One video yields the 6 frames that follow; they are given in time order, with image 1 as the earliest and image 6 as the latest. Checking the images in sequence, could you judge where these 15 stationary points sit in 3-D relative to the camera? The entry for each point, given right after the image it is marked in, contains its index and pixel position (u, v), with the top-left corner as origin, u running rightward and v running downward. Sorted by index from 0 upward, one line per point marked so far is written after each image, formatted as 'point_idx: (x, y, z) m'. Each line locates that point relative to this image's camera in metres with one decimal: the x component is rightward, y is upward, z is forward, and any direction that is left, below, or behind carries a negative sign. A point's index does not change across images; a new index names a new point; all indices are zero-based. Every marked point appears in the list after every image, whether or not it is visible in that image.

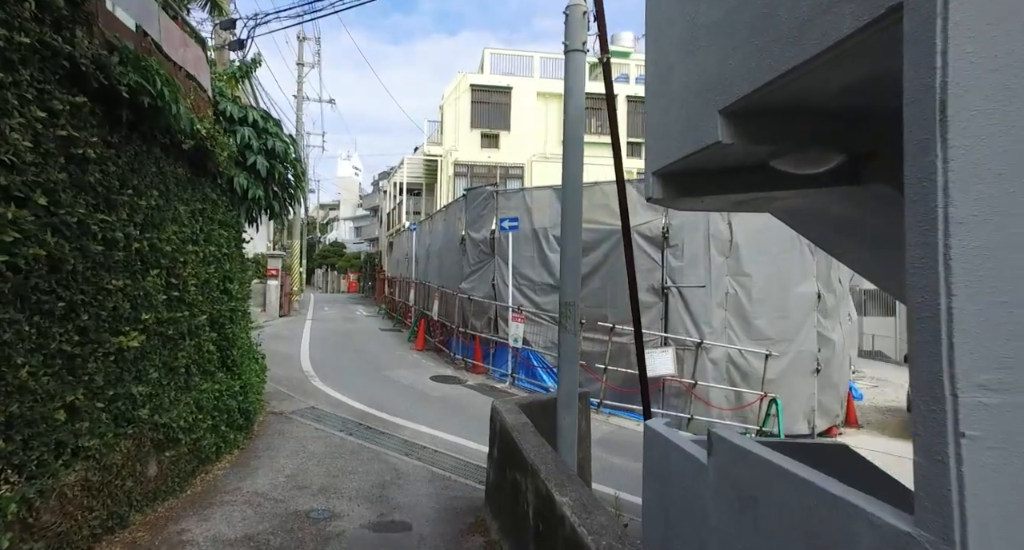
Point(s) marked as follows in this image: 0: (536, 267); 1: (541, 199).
0: (+0.5, +0.1, +10.6) m
1: (+0.6, +1.4, +10.6) m
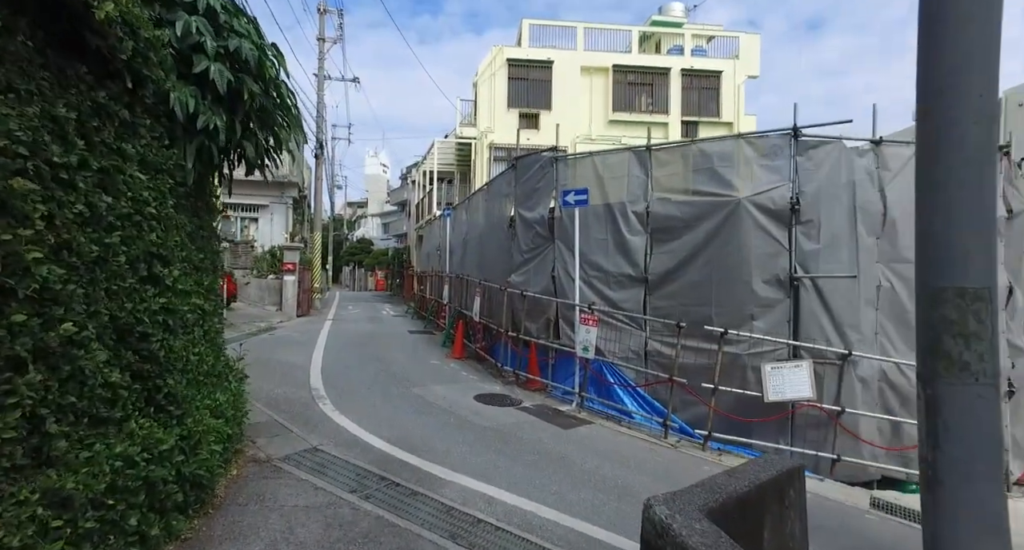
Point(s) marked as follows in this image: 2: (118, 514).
0: (+1.4, +0.3, +8.2) m
1: (+1.5, +1.5, +8.3) m
2: (-1.9, -1.1, +2.7) m
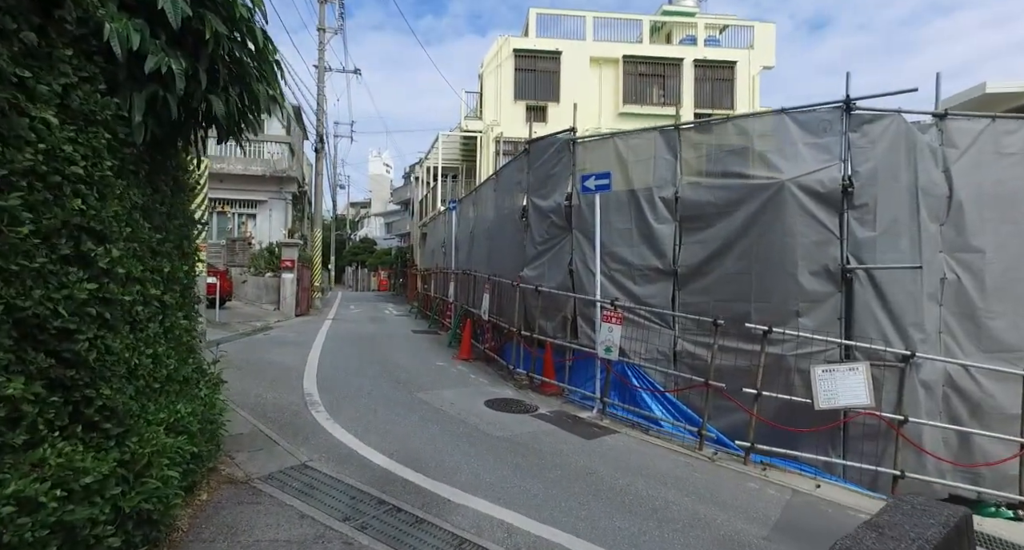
0: (+1.6, +0.4, +7.5) m
1: (+1.7, +1.6, +7.5) m
2: (-1.7, -1.0, +2.0) m
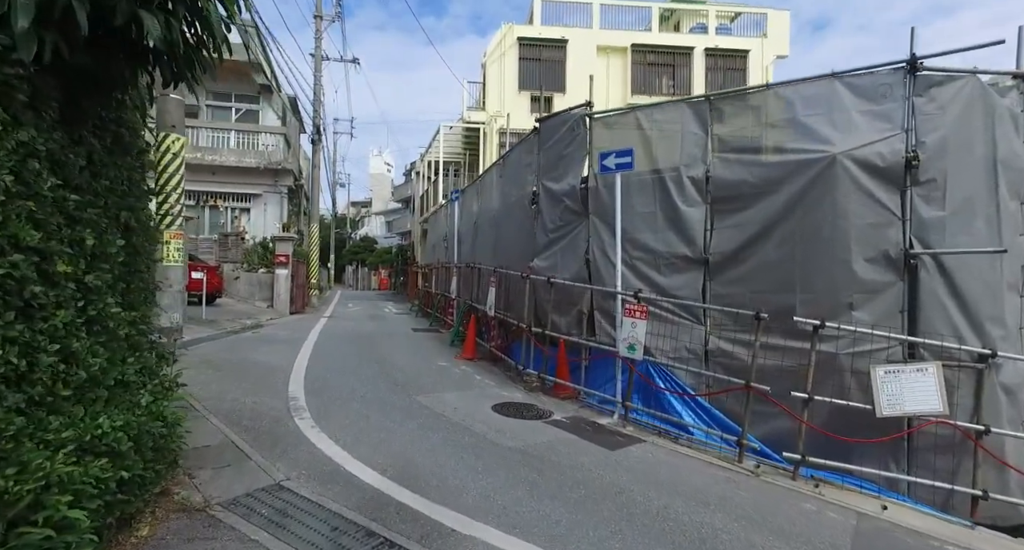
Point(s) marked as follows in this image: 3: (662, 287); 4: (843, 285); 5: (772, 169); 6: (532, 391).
0: (+1.7, +0.5, +6.7) m
1: (+1.8, +1.8, +6.7) m
2: (-1.6, -0.9, +1.2) m
3: (+1.7, -0.1, +6.7) m
4: (+3.1, -0.1, +5.4) m
5: (+2.6, +1.1, +5.8) m
6: (+0.3, -1.5, +7.6) m
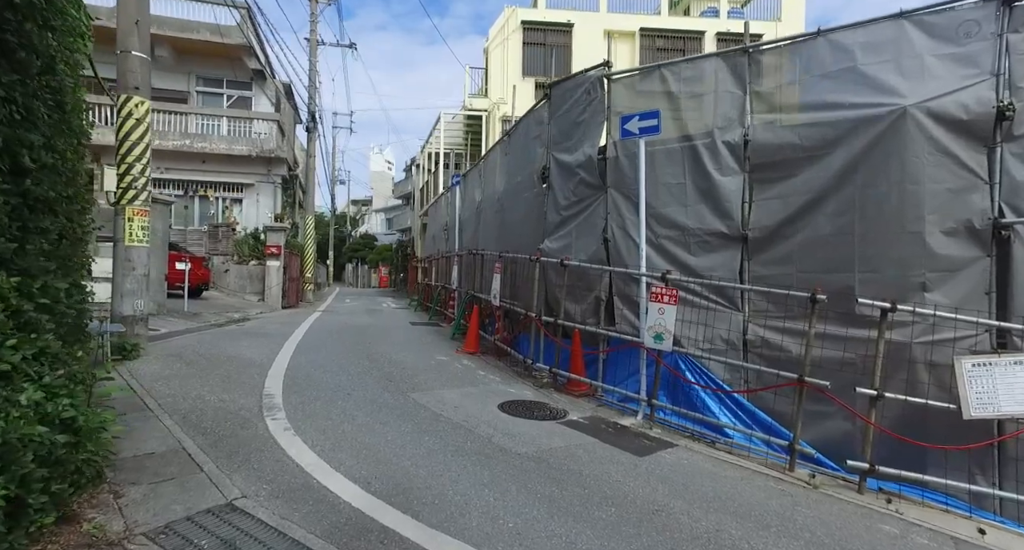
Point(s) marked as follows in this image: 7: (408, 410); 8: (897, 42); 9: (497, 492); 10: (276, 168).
0: (+1.8, +0.7, +5.8) m
1: (+1.9, +2.0, +5.9) m
2: (-1.5, -0.7, +0.4) m
3: (+1.8, +0.1, +5.8) m
4: (+3.1, +0.1, +4.5) m
5: (+2.7, +1.3, +5.0) m
6: (+0.4, -1.3, +6.7) m
7: (-0.9, -1.2, +5.3) m
8: (+3.1, +1.9, +4.7) m
9: (-0.1, -1.4, +3.7) m
10: (-7.7, +3.5, +19.0) m
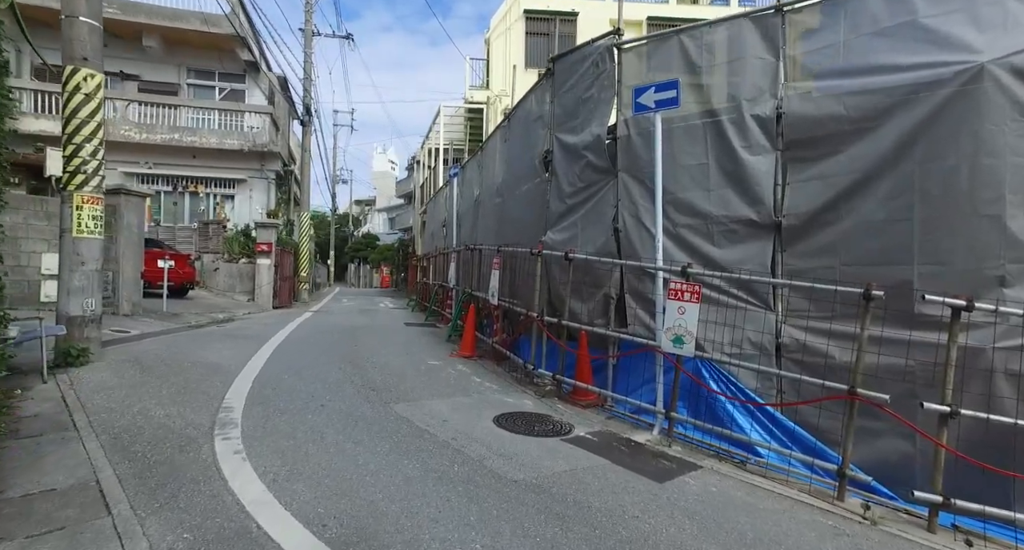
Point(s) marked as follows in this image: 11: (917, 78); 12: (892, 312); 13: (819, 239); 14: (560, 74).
0: (+1.8, +0.7, +5.1) m
1: (+1.9, +2.0, +5.1) m
2: (-1.6, -0.7, -0.4) m
3: (+1.8, +0.1, +5.1) m
4: (+3.1, +0.2, +3.8) m
5: (+2.7, +1.3, +4.2) m
6: (+0.3, -1.3, +6.0) m
7: (-1.0, -1.2, +4.5) m
8: (+3.1, +1.9, +3.9) m
9: (-0.1, -1.3, +2.9) m
10: (-7.6, +3.5, +18.3) m
11: (+2.8, +1.4, +4.0) m
12: (+2.7, -0.3, +4.1) m
13: (+2.4, +0.3, +4.5) m
14: (+0.5, +2.3, +6.6) m
